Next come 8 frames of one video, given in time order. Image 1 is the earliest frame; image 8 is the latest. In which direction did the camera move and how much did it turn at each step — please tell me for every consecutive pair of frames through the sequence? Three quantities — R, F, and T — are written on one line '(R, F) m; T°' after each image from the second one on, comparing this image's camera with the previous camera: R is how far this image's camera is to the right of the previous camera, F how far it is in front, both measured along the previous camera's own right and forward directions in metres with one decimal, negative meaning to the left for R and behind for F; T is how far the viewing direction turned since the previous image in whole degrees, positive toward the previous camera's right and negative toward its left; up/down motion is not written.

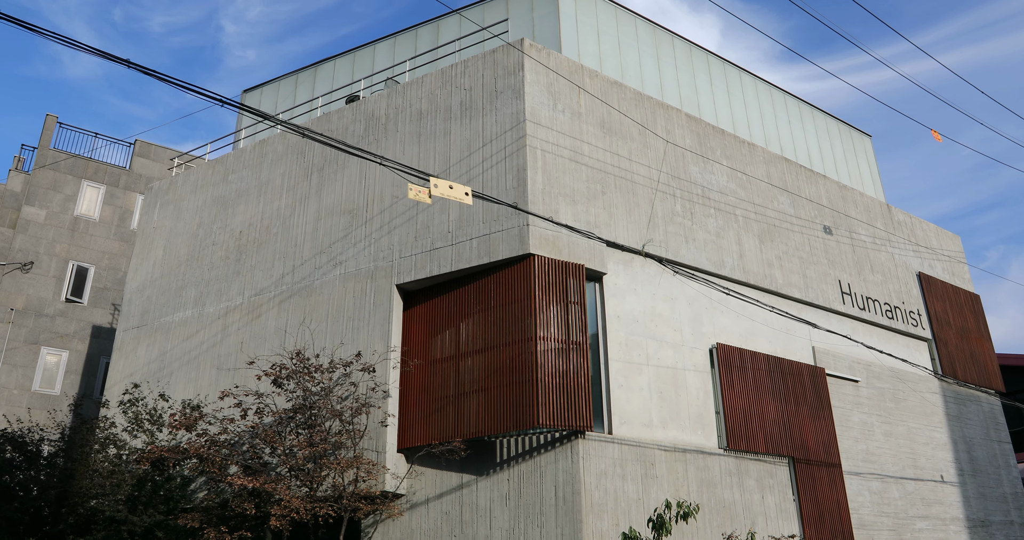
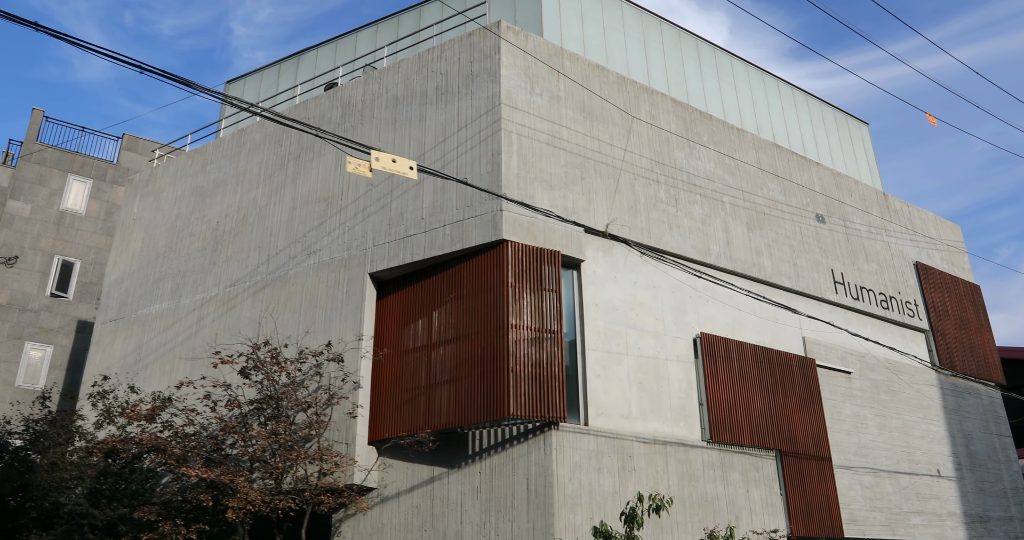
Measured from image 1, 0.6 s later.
(+0.8, +0.5) m; -1°
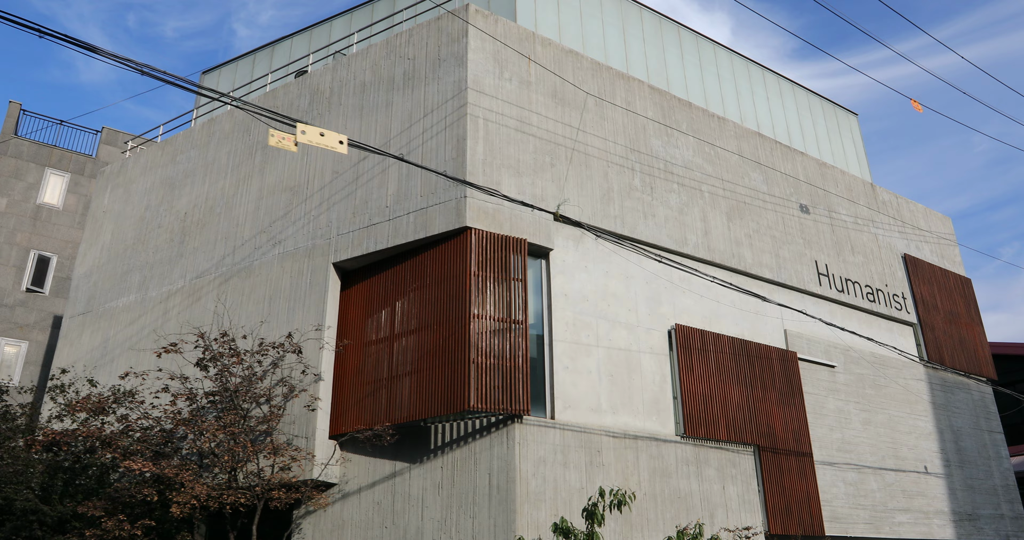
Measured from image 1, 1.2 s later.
(+0.9, +0.6) m; 0°
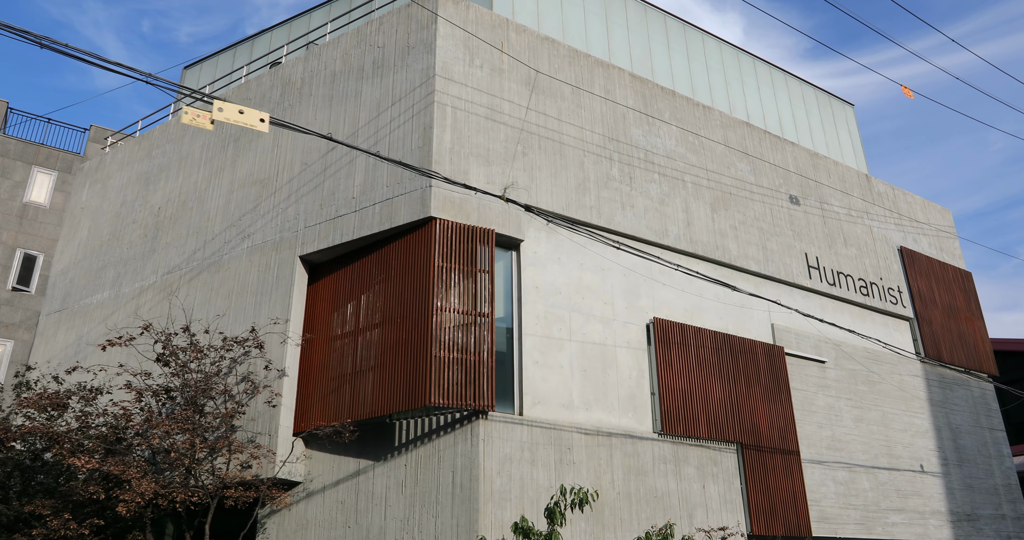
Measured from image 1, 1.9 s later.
(+1.0, +0.6) m; -1°
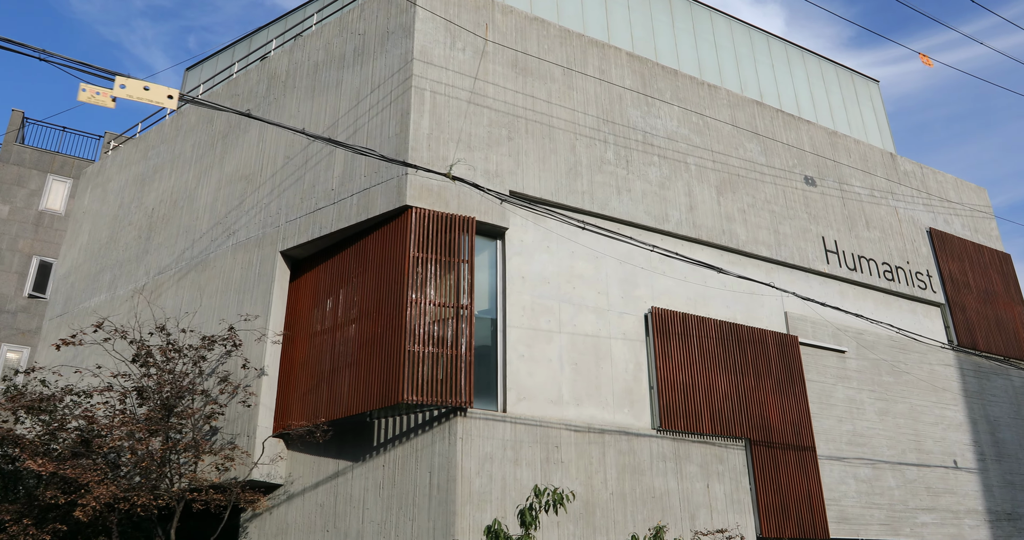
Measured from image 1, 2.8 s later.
(+1.3, +0.9) m; -3°
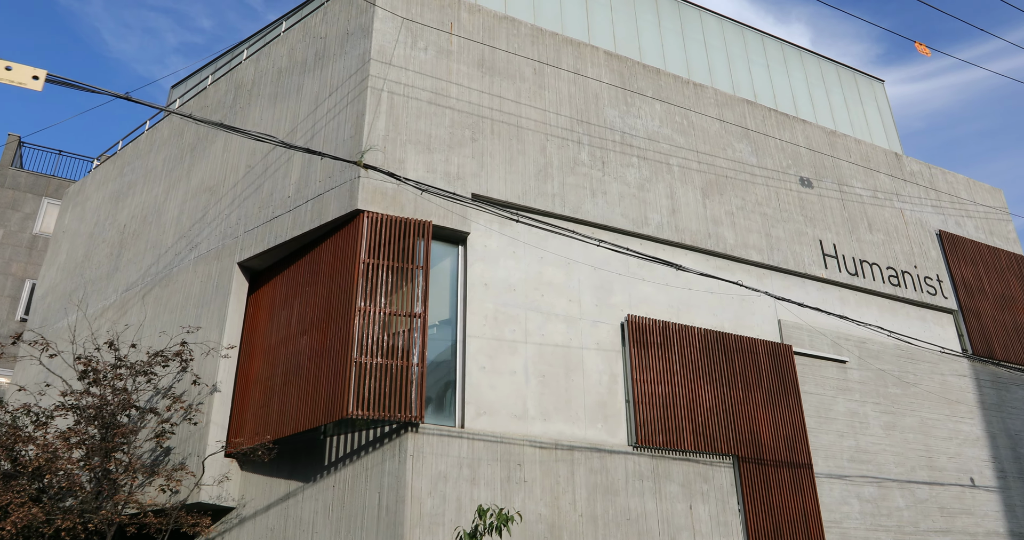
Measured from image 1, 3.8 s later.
(+1.4, +1.0) m; -2°
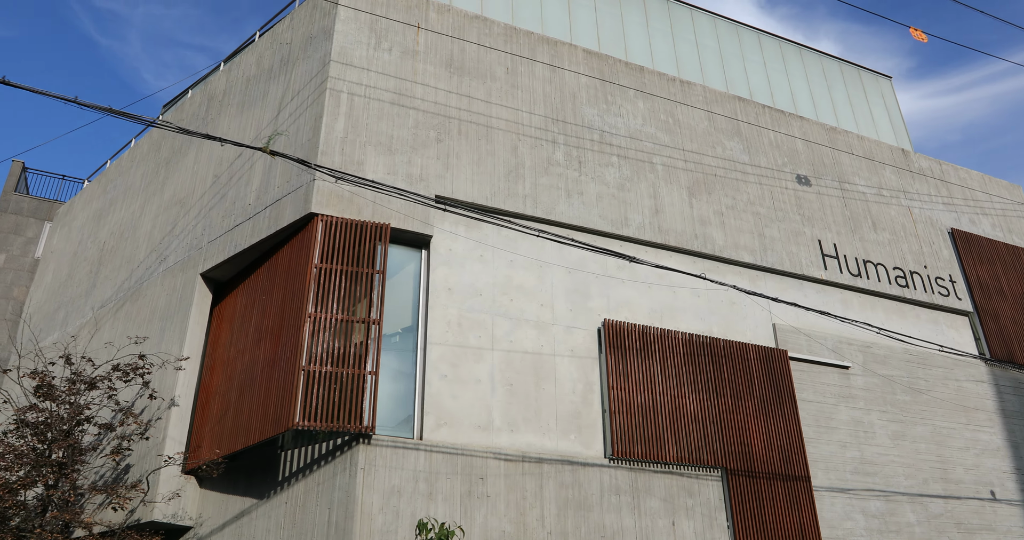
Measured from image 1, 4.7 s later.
(+1.3, +0.8) m; -2°
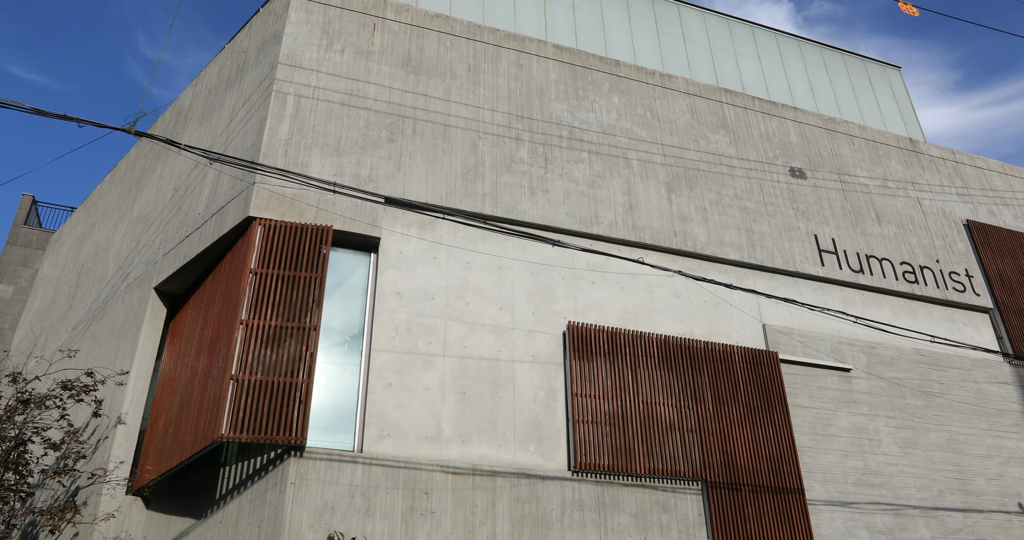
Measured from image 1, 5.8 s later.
(+1.7, +1.0) m; -3°
